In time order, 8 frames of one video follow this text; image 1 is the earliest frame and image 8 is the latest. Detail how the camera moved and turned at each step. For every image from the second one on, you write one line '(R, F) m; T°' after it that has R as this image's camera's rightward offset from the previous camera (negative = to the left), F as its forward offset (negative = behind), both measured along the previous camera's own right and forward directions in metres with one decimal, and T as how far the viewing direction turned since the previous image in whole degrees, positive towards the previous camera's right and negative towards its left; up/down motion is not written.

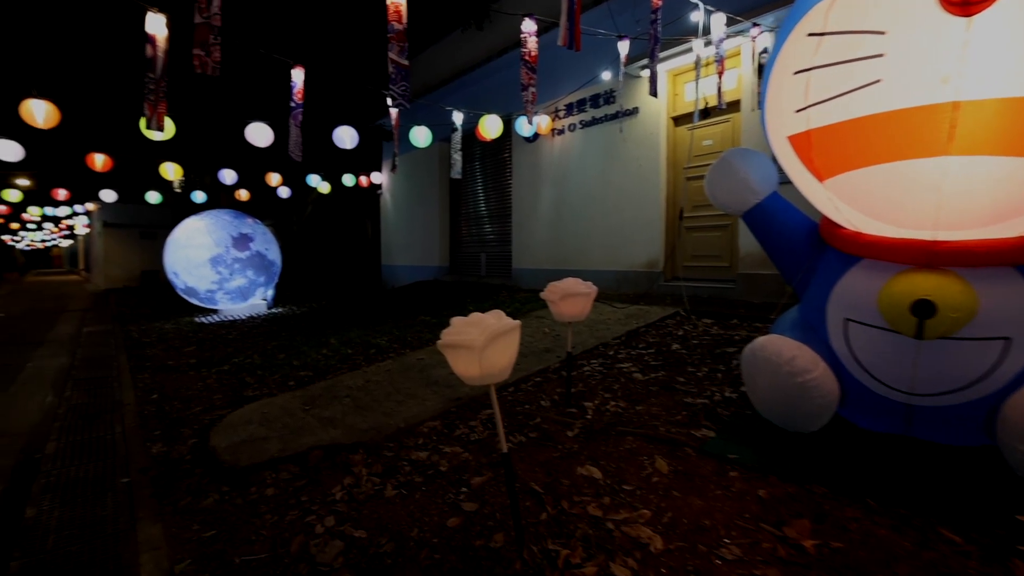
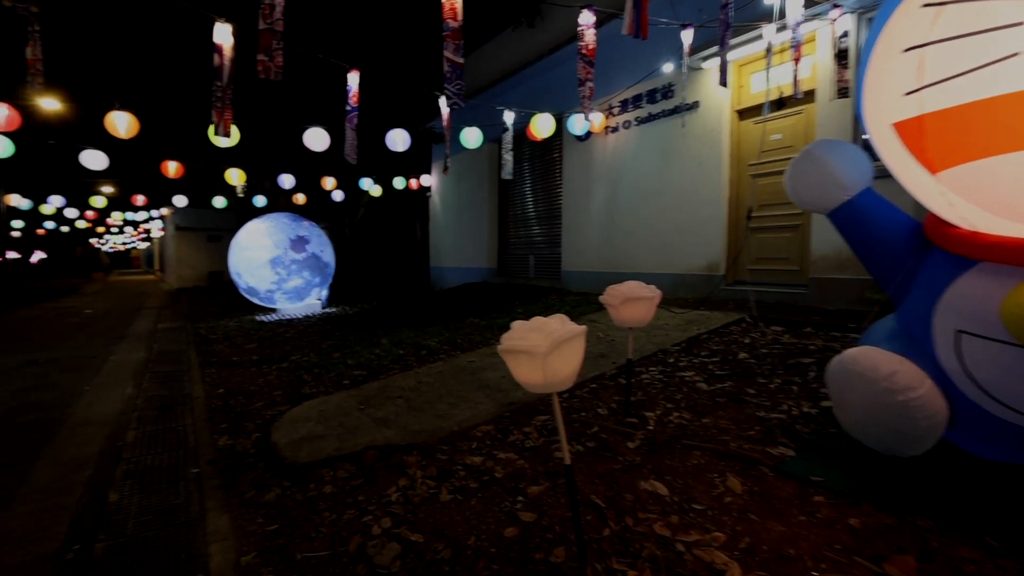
(-0.1, +0.1) m; -5°
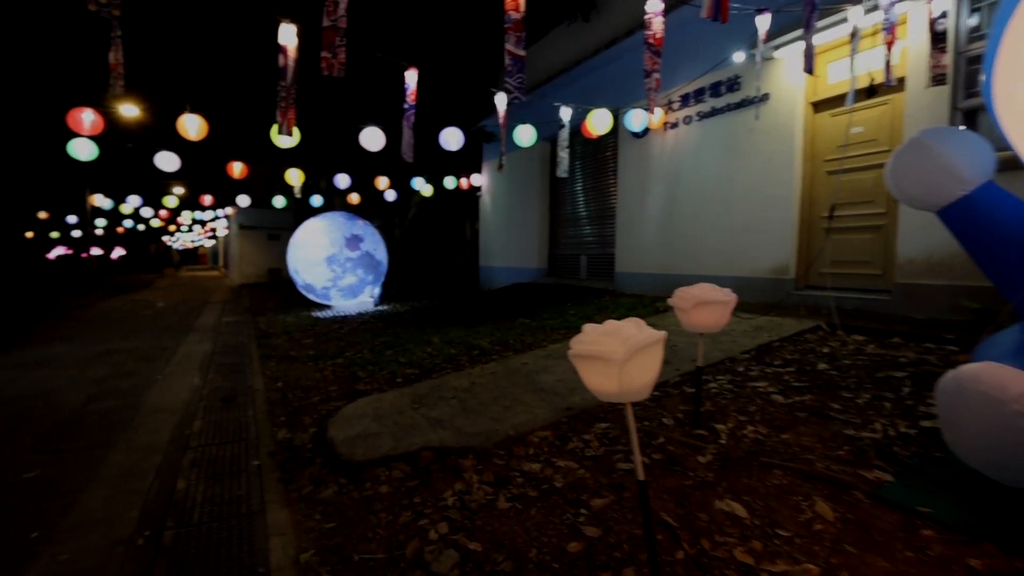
(-0.1, +0.1) m; -5°
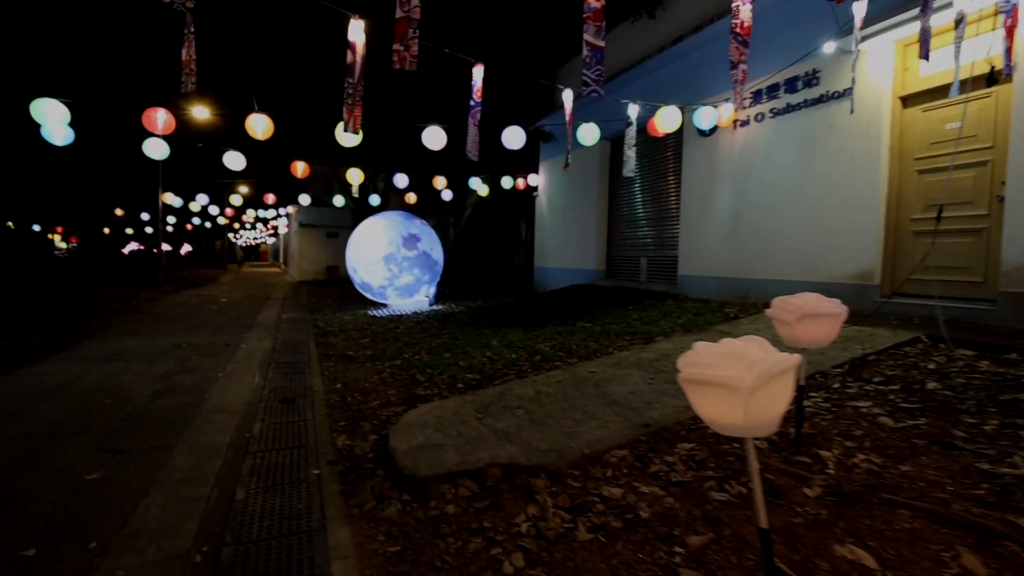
(-0.2, +0.3) m; -5°
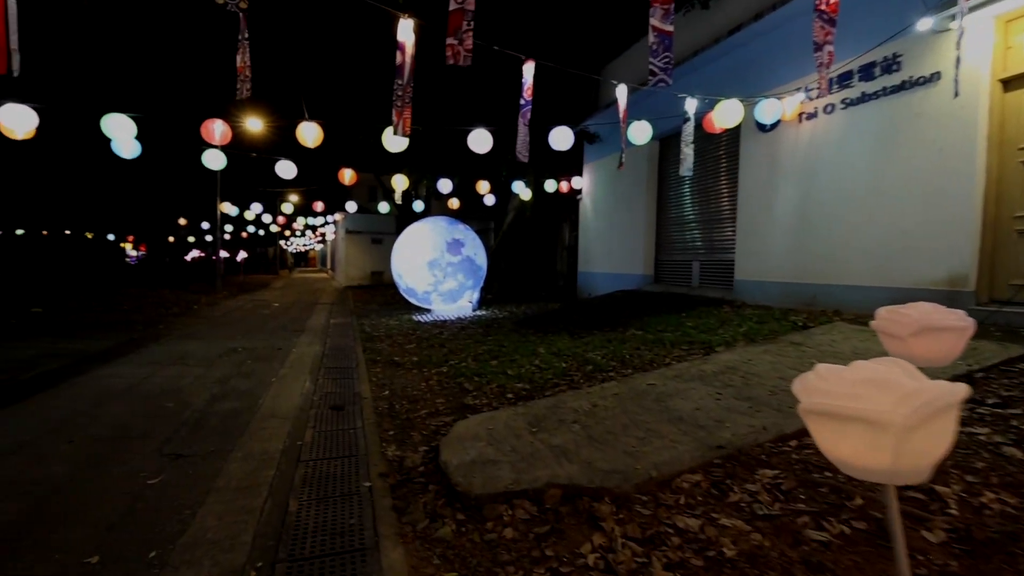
(-0.1, +0.2) m; -5°
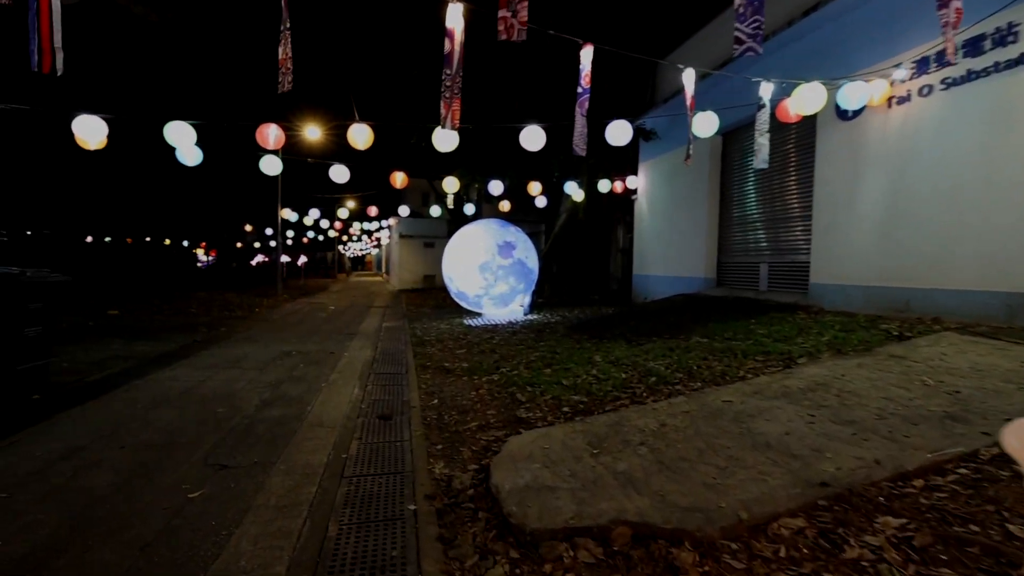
(-0.1, +0.4) m; -6°
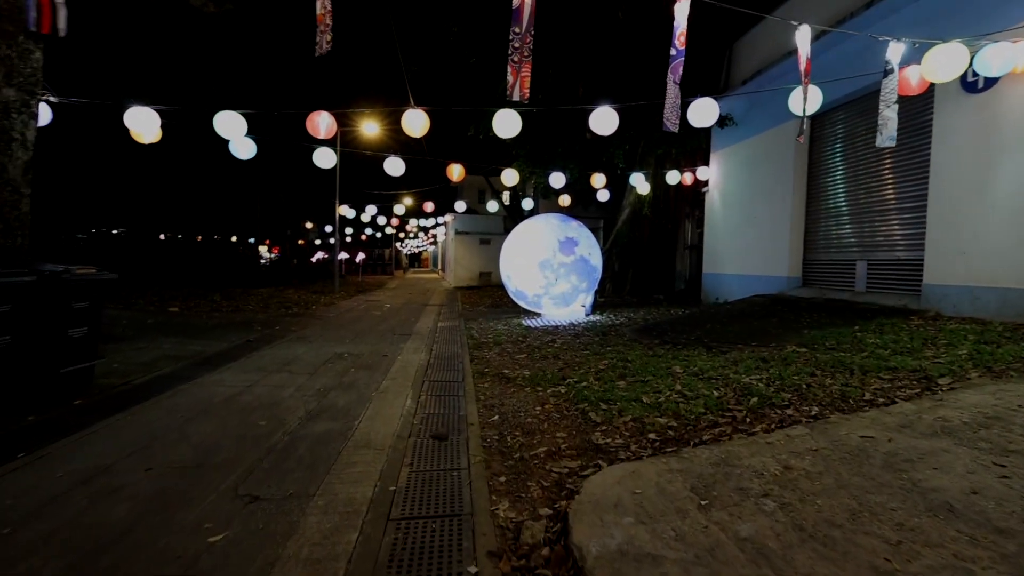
(-0.2, +0.6) m; -6°
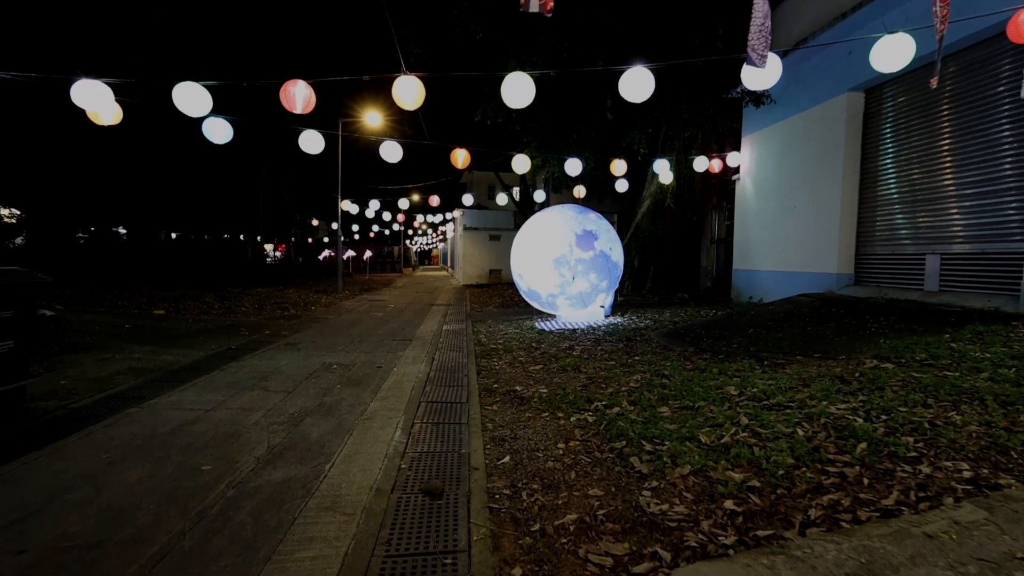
(0.0, +1.2) m; -1°
